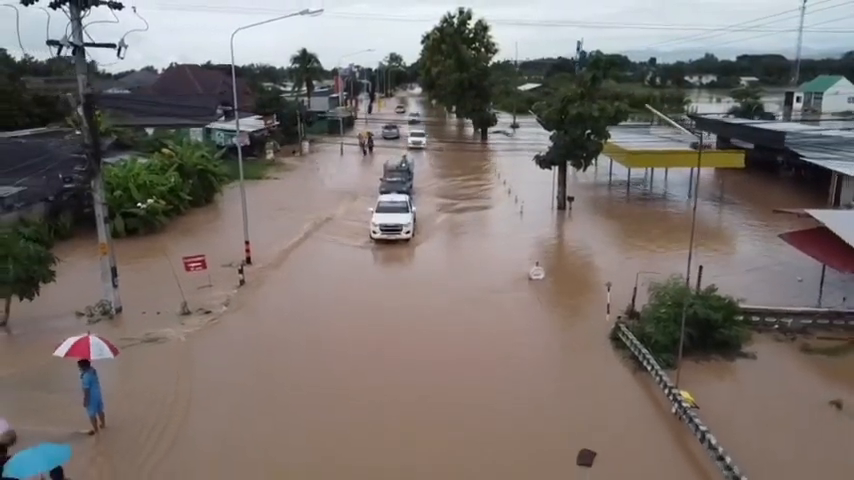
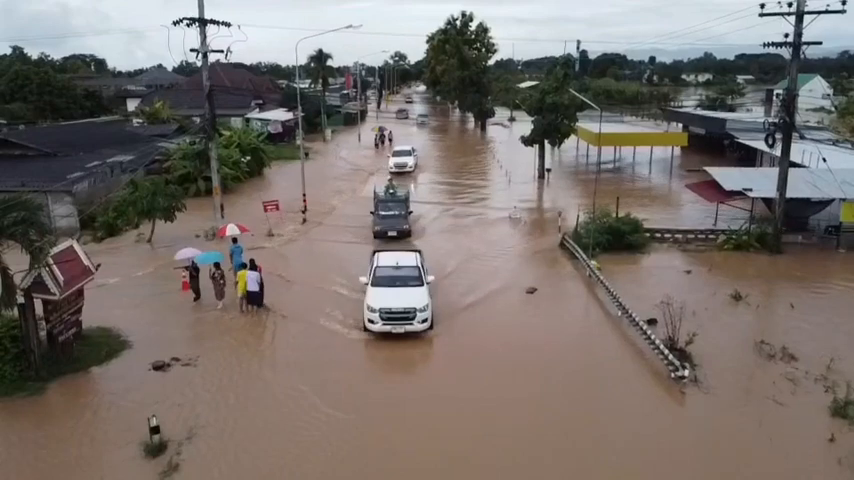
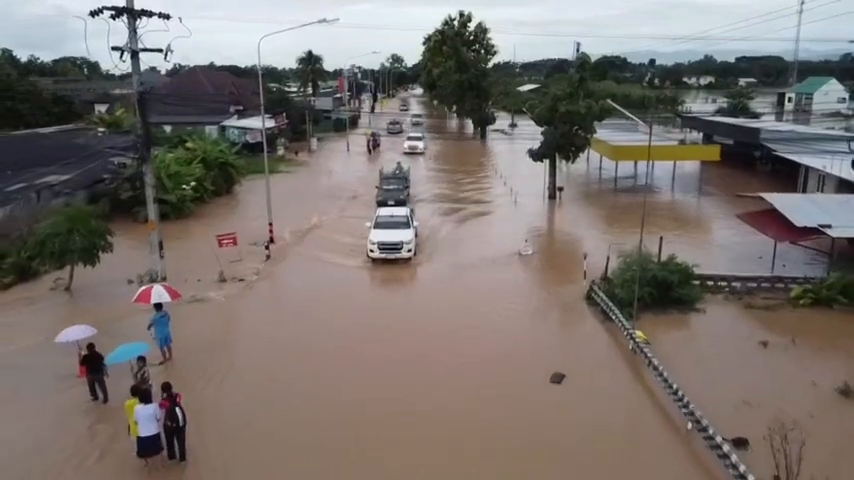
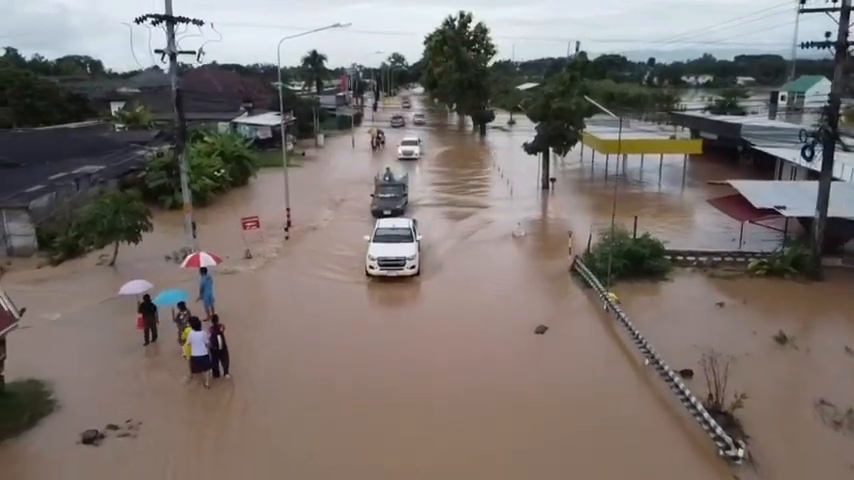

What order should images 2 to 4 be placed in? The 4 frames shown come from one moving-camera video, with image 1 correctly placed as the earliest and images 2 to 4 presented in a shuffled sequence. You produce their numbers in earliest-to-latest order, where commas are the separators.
3, 4, 2
